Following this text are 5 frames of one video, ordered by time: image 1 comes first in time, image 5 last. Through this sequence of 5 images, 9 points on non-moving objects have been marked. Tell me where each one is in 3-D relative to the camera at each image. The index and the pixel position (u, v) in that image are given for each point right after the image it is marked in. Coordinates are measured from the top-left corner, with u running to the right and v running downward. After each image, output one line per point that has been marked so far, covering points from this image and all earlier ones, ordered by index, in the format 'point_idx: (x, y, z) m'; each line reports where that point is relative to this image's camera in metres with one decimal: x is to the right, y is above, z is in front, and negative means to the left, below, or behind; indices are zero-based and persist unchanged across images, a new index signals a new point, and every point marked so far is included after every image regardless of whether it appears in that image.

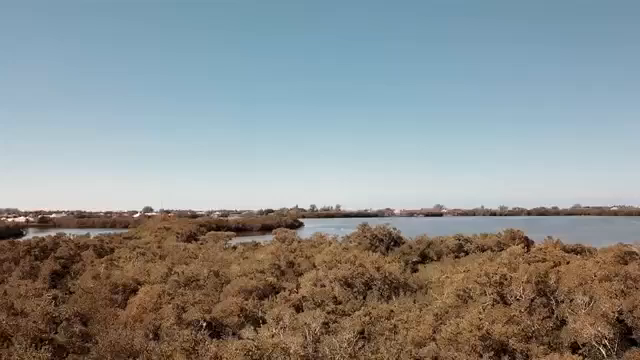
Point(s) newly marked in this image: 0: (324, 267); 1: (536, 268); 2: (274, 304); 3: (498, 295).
0: (+0.2, -3.7, +19.1) m
1: (+6.9, -2.8, +14.4) m
2: (-1.6, -4.4, +16.2) m
3: (+5.1, -3.3, +12.9) m
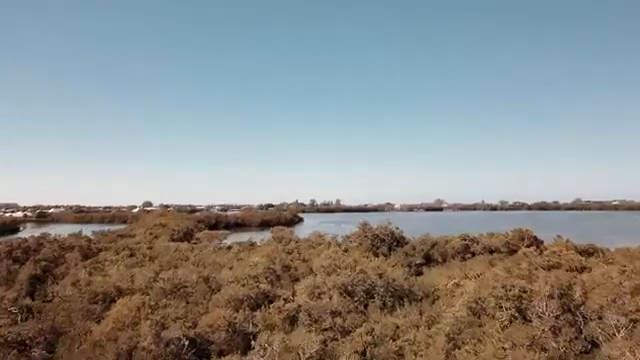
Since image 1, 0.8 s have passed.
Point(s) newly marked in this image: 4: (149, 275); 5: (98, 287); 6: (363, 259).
0: (+0.1, -3.6, +17.7) m
1: (+6.8, -2.8, +12.9) m
2: (-1.7, -4.4, +14.8) m
3: (+5.0, -3.4, +11.5) m
4: (-7.3, -4.0, +19.1) m
5: (-8.3, -4.0, +16.9) m
6: (+1.9, -3.6, +19.9) m
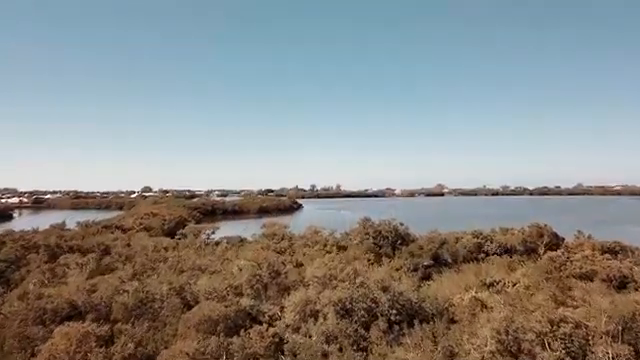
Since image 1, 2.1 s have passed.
0: (-0.2, -3.4, +14.9) m
1: (+6.6, -2.8, +10.1) m
2: (-2.0, -4.3, +12.0) m
3: (+4.8, -3.4, +8.7) m
4: (-7.5, -3.8, +16.4) m
5: (-8.6, -3.9, +14.2) m
6: (+1.7, -3.3, +17.1) m
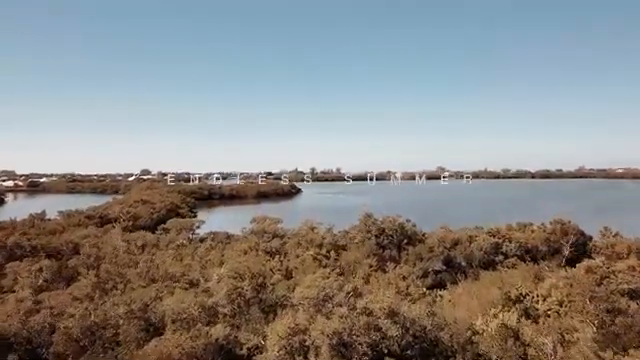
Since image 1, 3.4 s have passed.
0: (-0.4, -3.4, +12.1) m
1: (+6.3, -2.9, +7.2) m
2: (-2.2, -4.4, +9.2) m
3: (+4.6, -3.6, +5.9) m
4: (-7.7, -3.7, +13.6) m
5: (-8.8, -3.8, +11.4) m
6: (+1.5, -3.2, +14.3) m
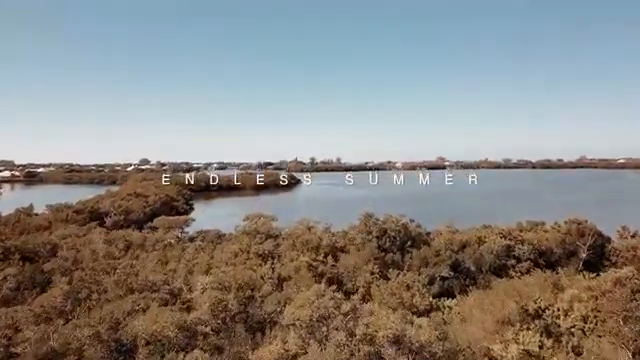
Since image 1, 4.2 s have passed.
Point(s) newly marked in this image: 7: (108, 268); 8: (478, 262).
0: (-0.5, -3.5, +10.5) m
1: (+6.2, -3.1, +5.6) m
2: (-2.3, -4.5, +7.6) m
3: (+4.4, -3.8, +4.3) m
4: (-7.9, -3.7, +11.9) m
5: (-8.9, -3.9, +9.8) m
6: (+1.3, -3.2, +12.6) m
7: (-8.1, -3.3, +17.2) m
8: (+6.4, -3.3, +17.9) m
